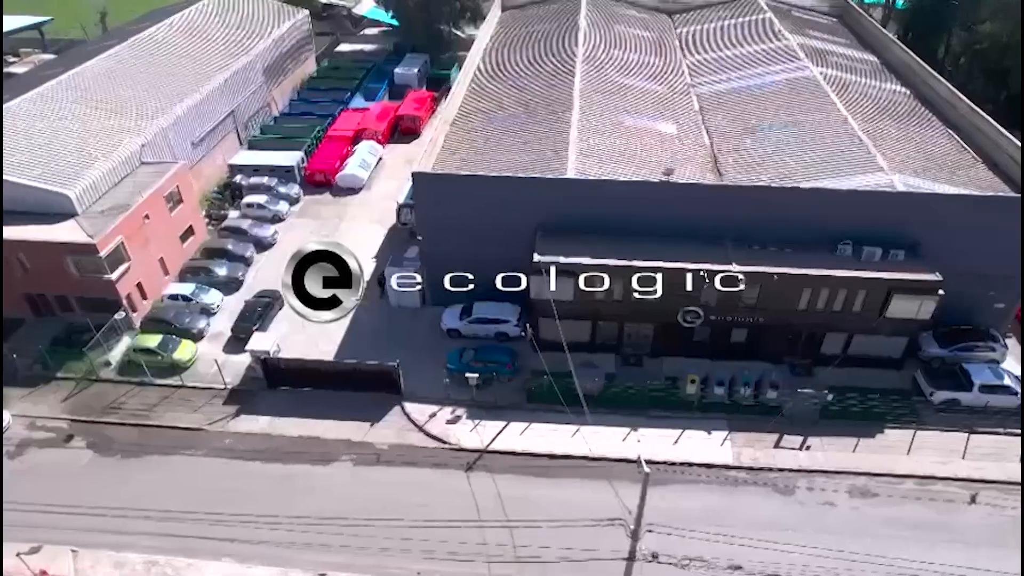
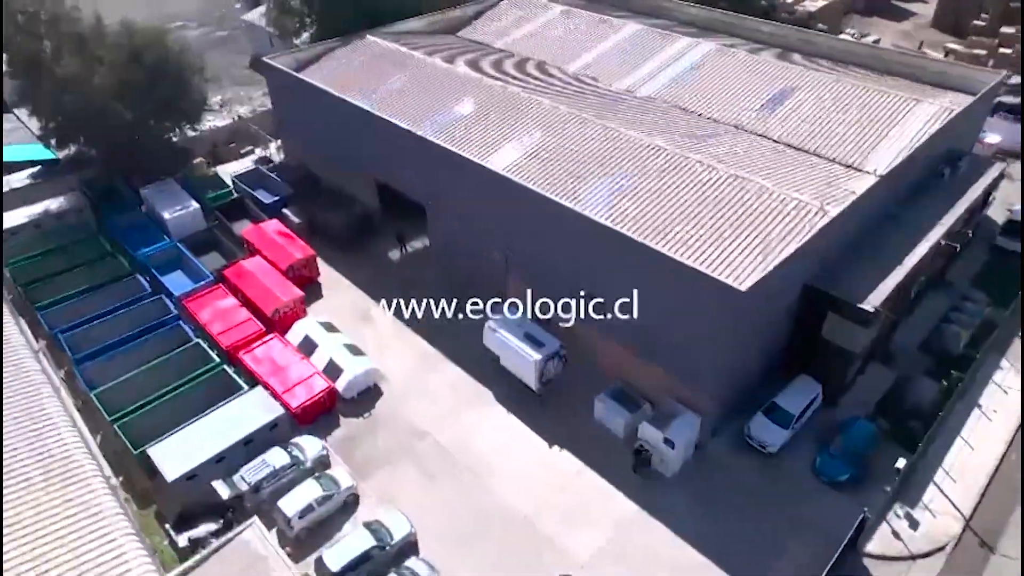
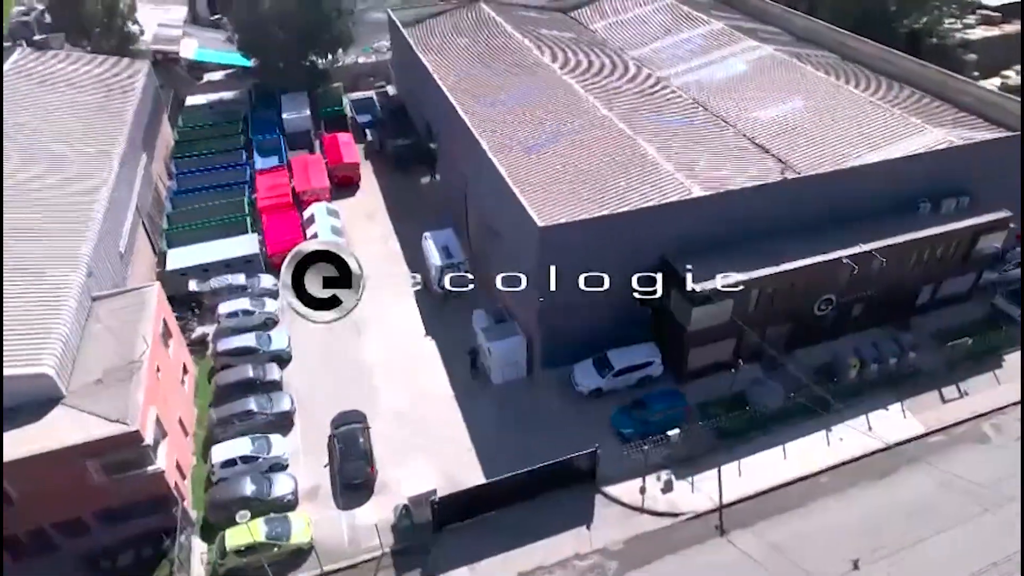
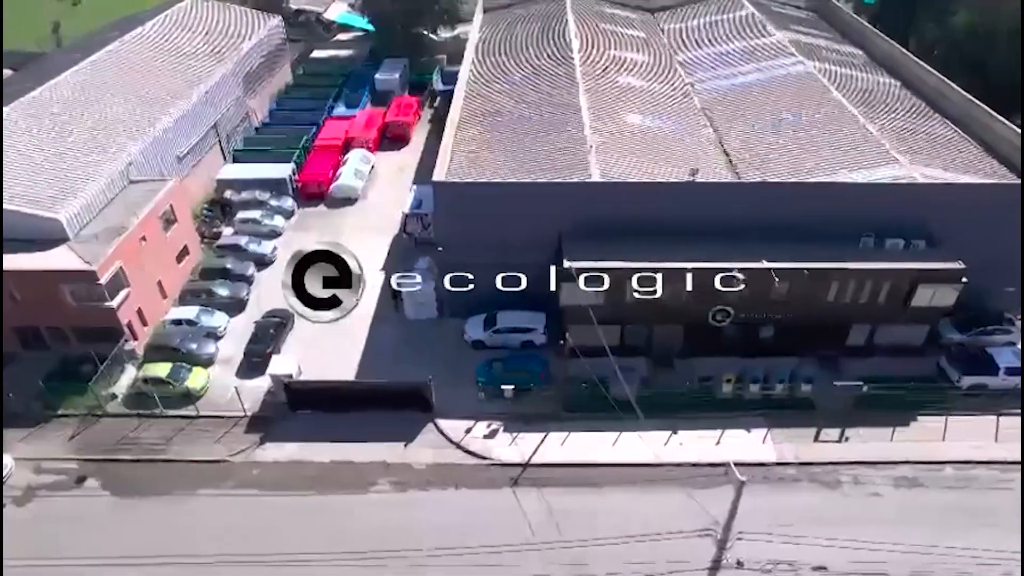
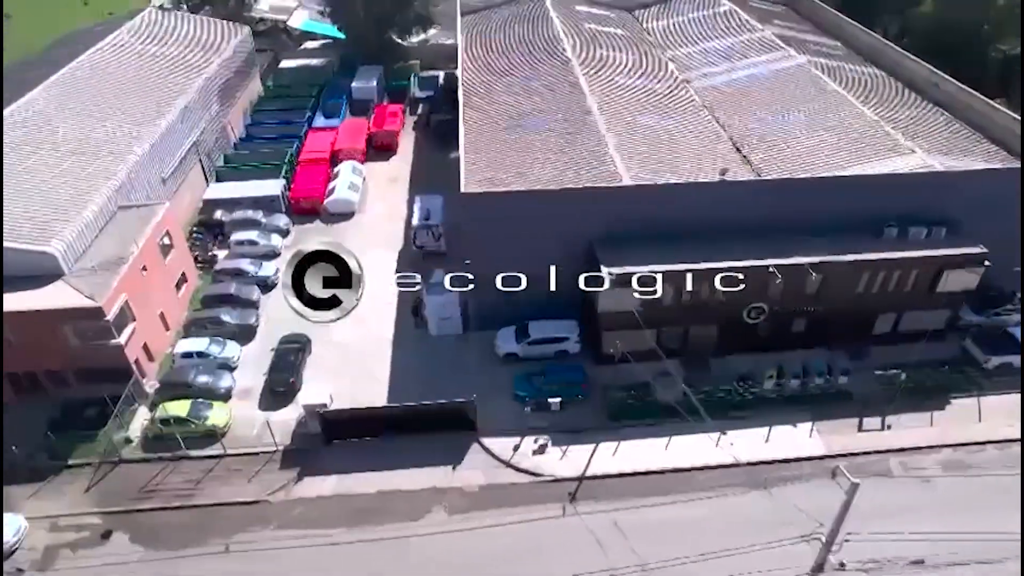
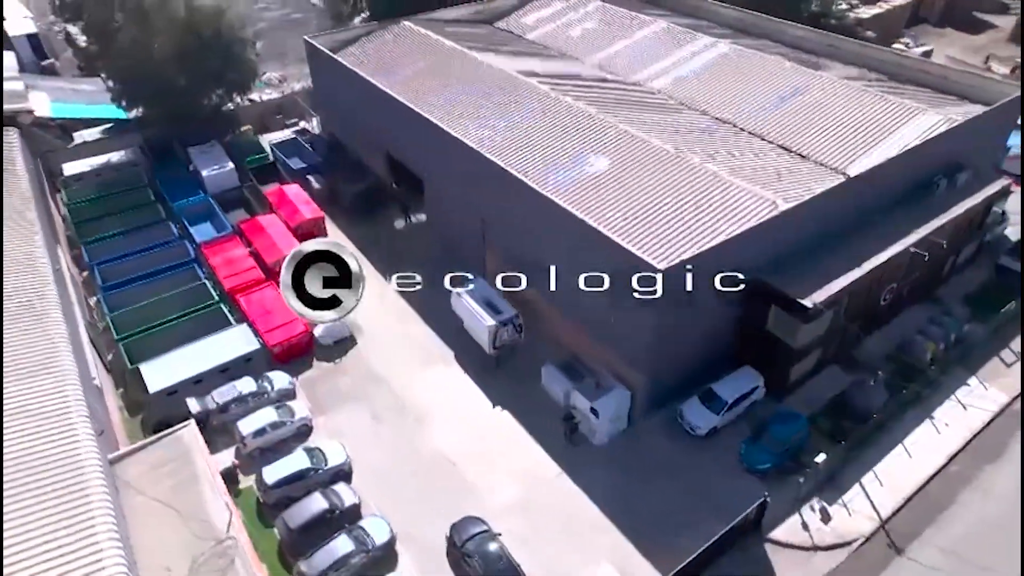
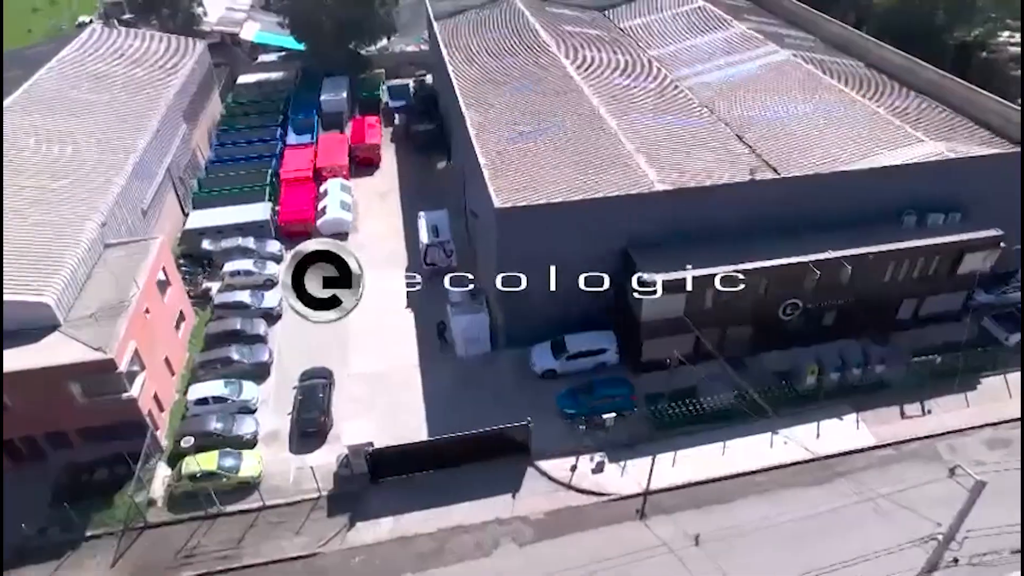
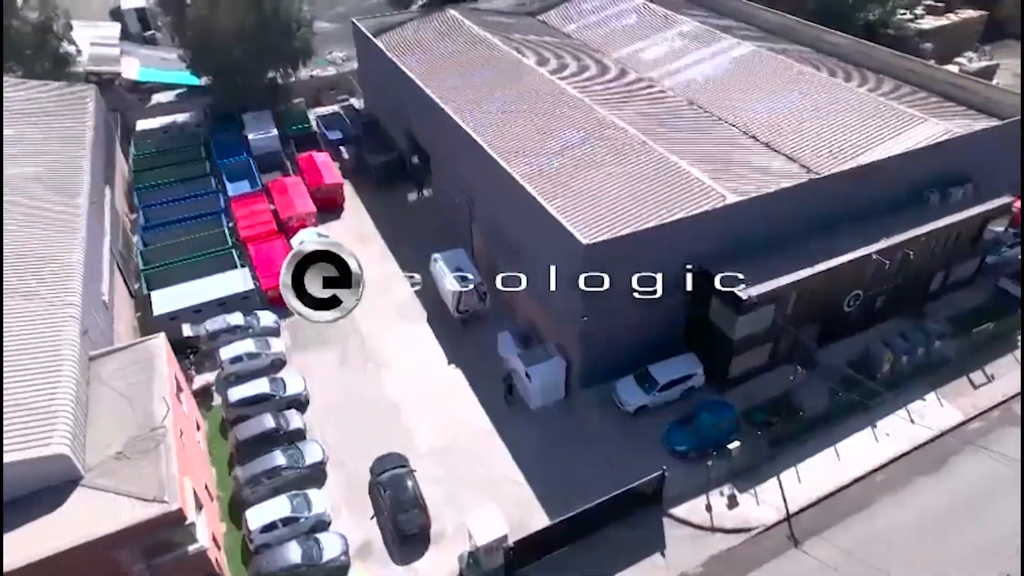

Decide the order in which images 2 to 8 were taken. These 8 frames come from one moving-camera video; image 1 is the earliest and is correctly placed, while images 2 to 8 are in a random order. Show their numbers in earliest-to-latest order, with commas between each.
4, 5, 7, 3, 8, 6, 2
